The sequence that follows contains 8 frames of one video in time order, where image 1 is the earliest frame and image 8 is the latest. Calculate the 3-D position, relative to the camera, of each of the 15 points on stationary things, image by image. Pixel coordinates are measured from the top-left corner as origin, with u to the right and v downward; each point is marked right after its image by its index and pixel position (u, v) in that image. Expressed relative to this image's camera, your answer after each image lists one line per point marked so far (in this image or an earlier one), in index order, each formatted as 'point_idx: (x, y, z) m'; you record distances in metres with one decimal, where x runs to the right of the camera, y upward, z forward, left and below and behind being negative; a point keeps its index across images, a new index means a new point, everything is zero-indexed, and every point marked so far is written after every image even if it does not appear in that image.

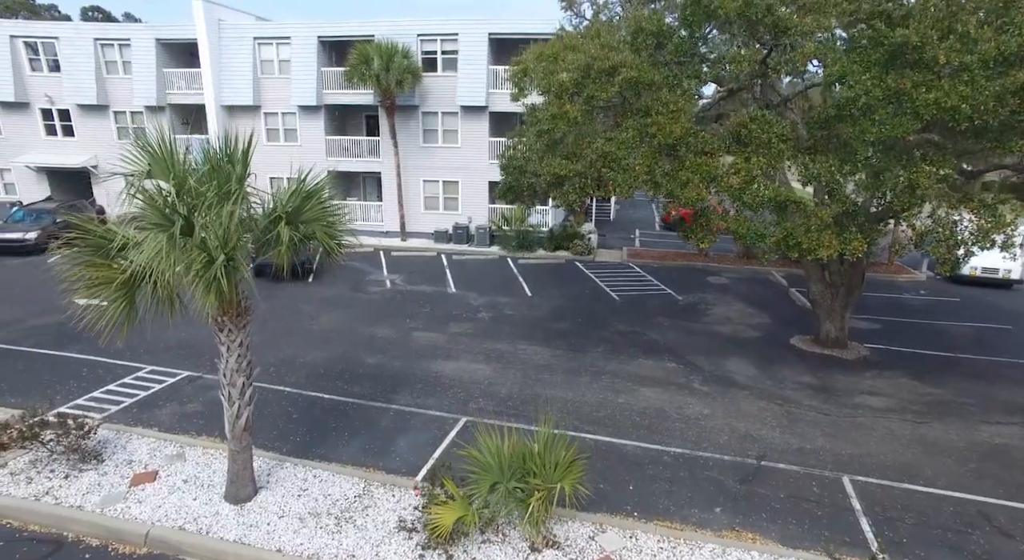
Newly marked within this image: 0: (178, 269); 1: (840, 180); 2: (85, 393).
0: (-3.3, +0.1, +5.5) m
1: (+4.0, +1.2, +6.7) m
2: (-8.0, -2.1, +10.4) m
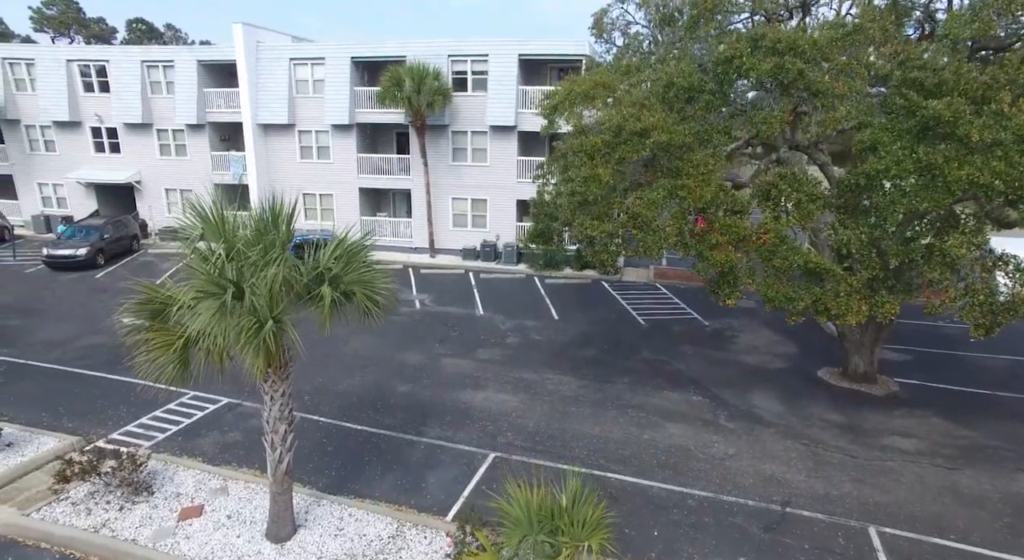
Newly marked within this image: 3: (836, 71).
0: (-3.0, -0.6, +5.9) m
1: (+4.4, +0.4, +6.7) m
2: (-7.5, -2.8, +11.0) m
3: (+4.1, +2.7, +7.0) m
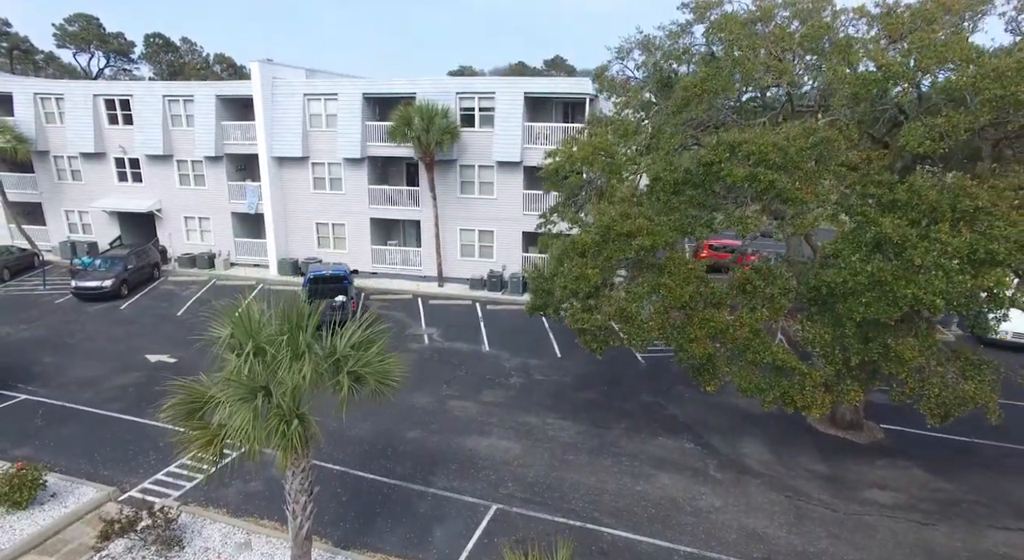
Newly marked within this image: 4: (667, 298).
0: (-3.1, -1.9, +6.7) m
1: (+4.3, -0.8, +7.4) m
2: (-7.5, -4.0, +11.9) m
3: (+4.1, +1.4, +7.7) m
4: (+2.2, -0.3, +7.8) m
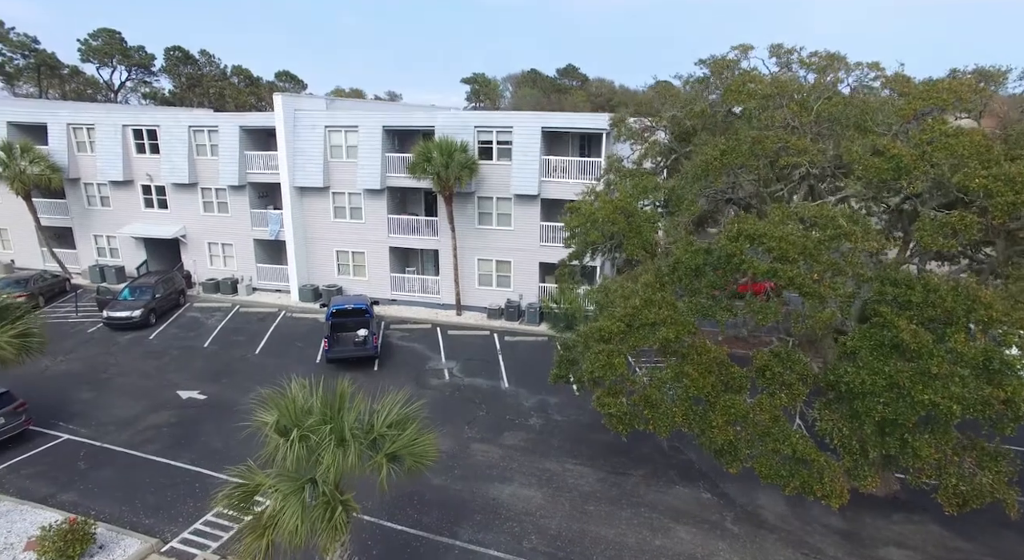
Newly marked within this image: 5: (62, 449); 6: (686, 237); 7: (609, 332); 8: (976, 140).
0: (-2.7, -3.1, +7.2) m
1: (+4.7, -2.1, +7.7) m
2: (-7.0, -5.3, +12.4) m
3: (+4.5, +0.1, +8.0) m
4: (+2.6, -1.5, +8.2) m
5: (-11.8, -4.5, +14.6) m
6: (+3.1, +0.7, +9.9) m
7: (+1.5, -0.8, +8.7) m
8: (+7.0, +2.1, +8.4) m
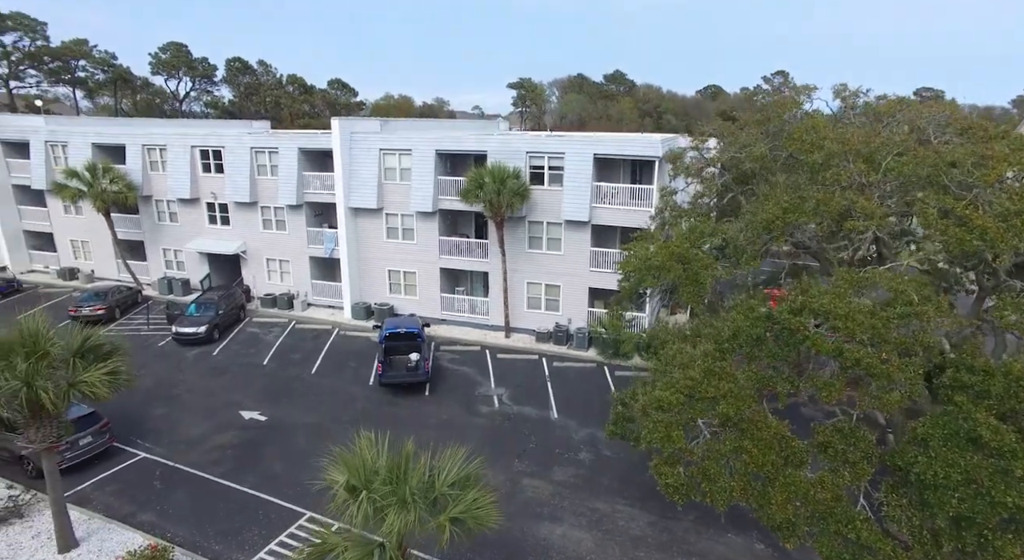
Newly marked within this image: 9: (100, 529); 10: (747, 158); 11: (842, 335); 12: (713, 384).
0: (-1.9, -4.2, +7.5) m
1: (+5.6, -3.3, +7.5) m
2: (-5.8, -6.2, +13.1) m
3: (+5.4, -1.0, +7.9) m
4: (+3.5, -2.7, +8.1) m
5: (-10.5, -5.3, +15.6) m
6: (+4.2, -0.4, +9.8) m
7: (+2.4, -1.9, +8.7) m
8: (+8.0, +0.9, +8.0) m
9: (-9.8, -5.9, +13.2) m
10: (+6.0, +3.1, +14.1) m
11: (+4.8, -0.8, +8.1) m
12: (+3.1, -1.6, +8.6) m
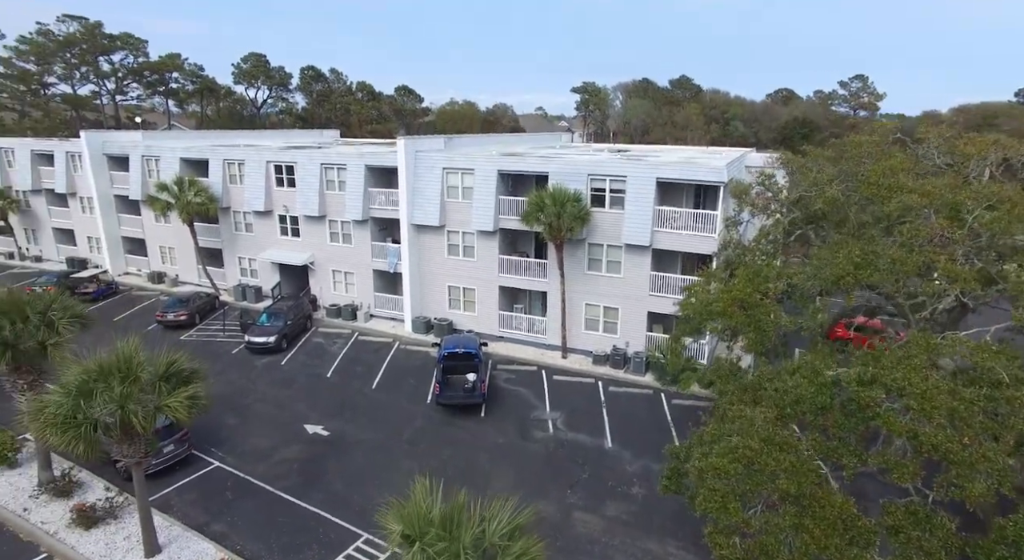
0: (-1.2, -5.1, +7.8) m
1: (+6.2, -4.4, +7.0) m
2: (-4.6, -7.0, +13.7) m
3: (+6.1, -2.1, +7.4) m
4: (+4.2, -3.7, +7.8) m
5: (-9.0, -6.0, +16.7) m
6: (+5.1, -1.4, +9.4) m
7: (+3.3, -2.9, +8.5) m
8: (+8.8, -0.2, +7.3) m
9: (-8.6, -6.6, +14.2) m
10: (+7.5, +2.0, +13.5) m
11: (+5.6, -1.9, +7.7) m
12: (+3.9, -2.6, +8.3) m
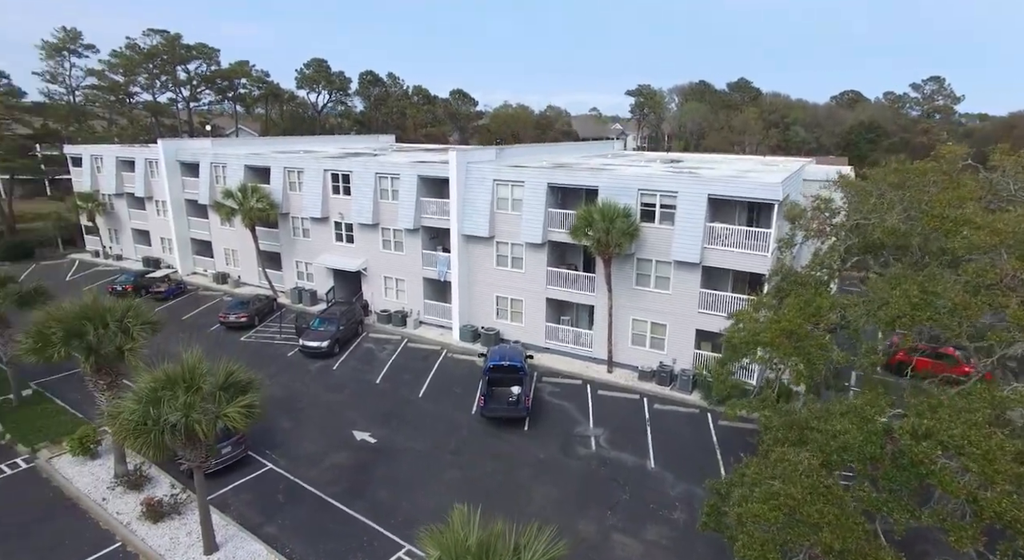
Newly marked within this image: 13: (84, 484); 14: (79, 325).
0: (-0.8, -5.6, +8.0) m
1: (+6.6, -5.1, +6.6) m
2: (-3.7, -7.4, +14.2) m
3: (+6.6, -2.8, +6.9) m
4: (+4.7, -4.4, +7.6) m
5: (-7.7, -6.3, +17.6) m
6: (+5.8, -2.1, +9.1) m
7: (+3.8, -3.5, +8.4) m
8: (+9.2, -1.0, +6.6) m
9: (-7.6, -7.0, +15.1) m
10: (+8.5, +1.2, +12.9) m
11: (+6.1, -2.6, +7.3) m
12: (+4.4, -3.3, +8.1) m
13: (-13.5, -6.4, +17.4) m
14: (-12.4, -1.3, +15.8) m
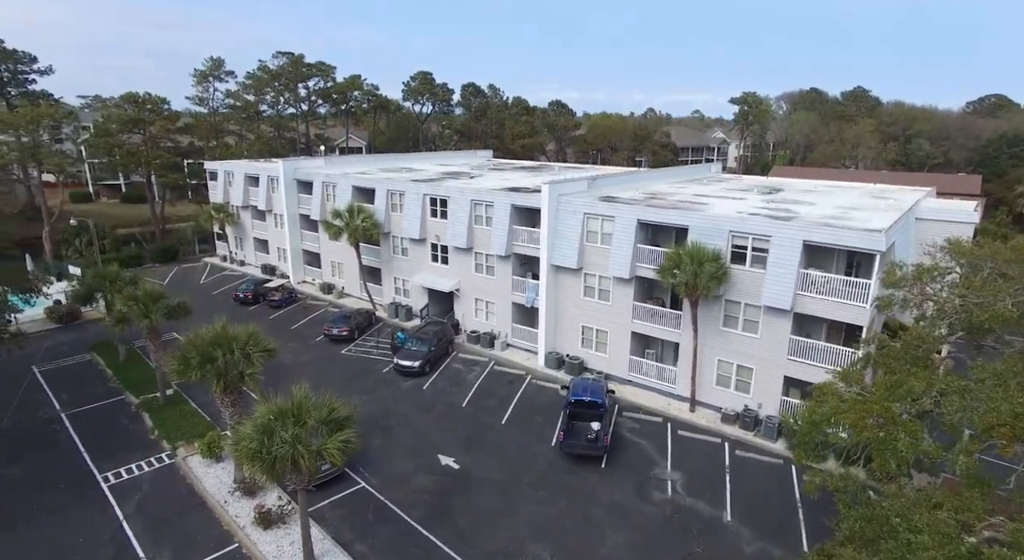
0: (0.0, -7.1, +8.7) m
1: (+7.1, -6.9, +6.1) m
2: (-1.9, -8.8, +15.3) m
3: (+7.2, -4.6, +6.4) m
4: (+5.4, -6.1, +7.4) m
5: (-5.3, -7.6, +19.3) m
6: (+6.8, -3.9, +8.7) m
7: (+4.7, -5.2, +8.3) m
8: (+9.9, -2.9, +5.7) m
9: (-5.5, -8.2, +16.8) m
10: (+10.3, -0.6, +12.0) m
11: (+6.8, -4.3, +6.9) m
12: (+5.3, -5.0, +7.9) m
13: (-11.0, -7.5, +20.1) m
14: (-9.9, -2.3, +18.3) m
